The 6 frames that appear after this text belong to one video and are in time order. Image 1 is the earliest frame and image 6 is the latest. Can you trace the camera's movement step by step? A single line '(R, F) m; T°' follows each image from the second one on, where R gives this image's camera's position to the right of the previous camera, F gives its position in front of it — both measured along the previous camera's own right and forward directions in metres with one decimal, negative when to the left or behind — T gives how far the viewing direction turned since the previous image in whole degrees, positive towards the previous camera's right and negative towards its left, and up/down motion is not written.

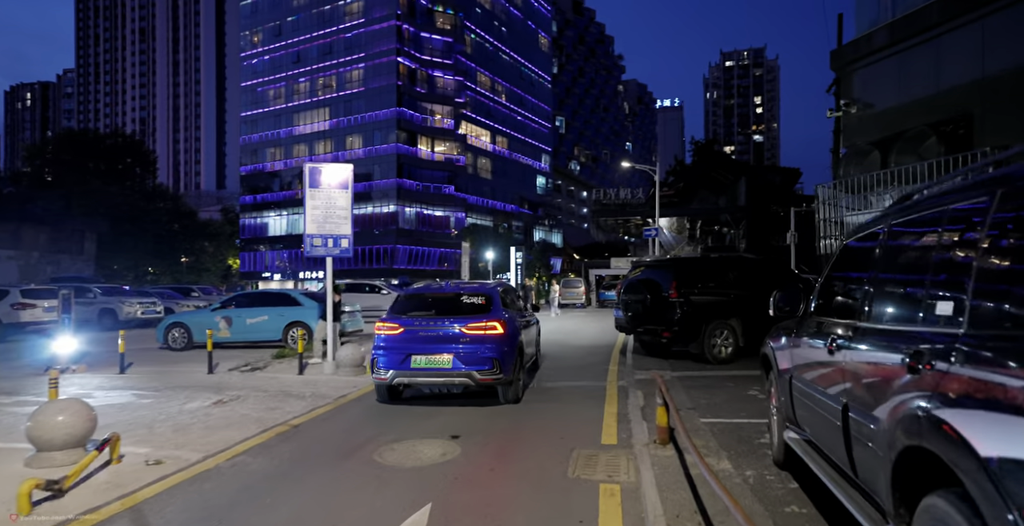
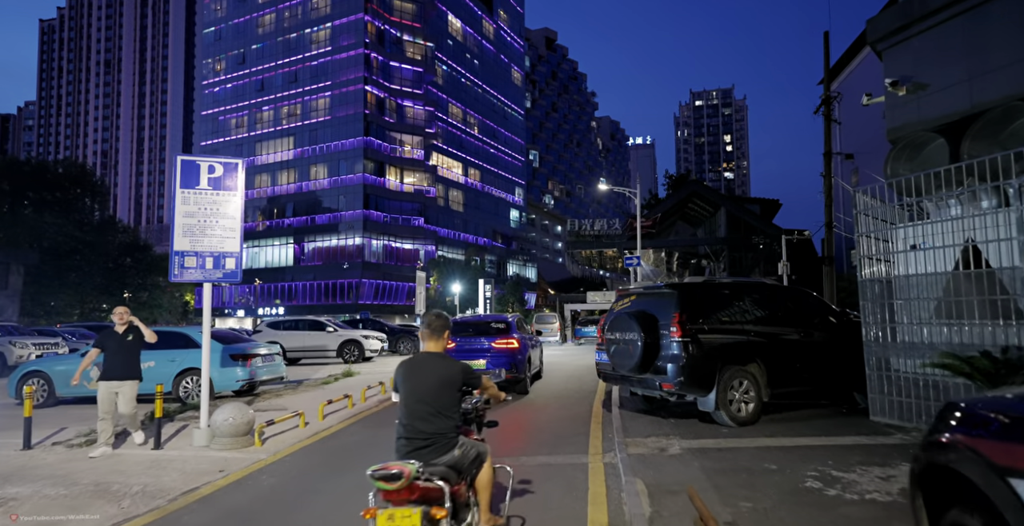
(+0.4, +2.7) m; +2°
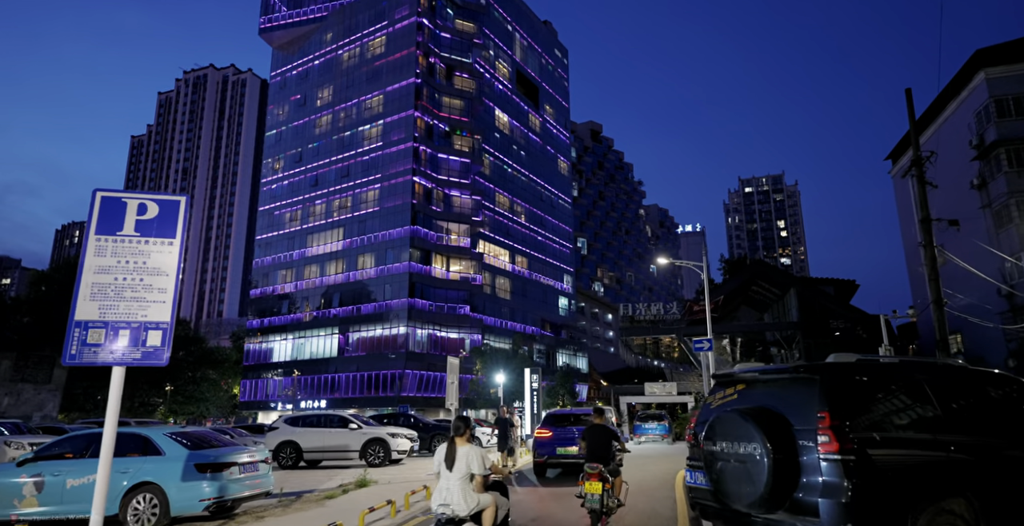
(0.0, +2.6) m; -5°
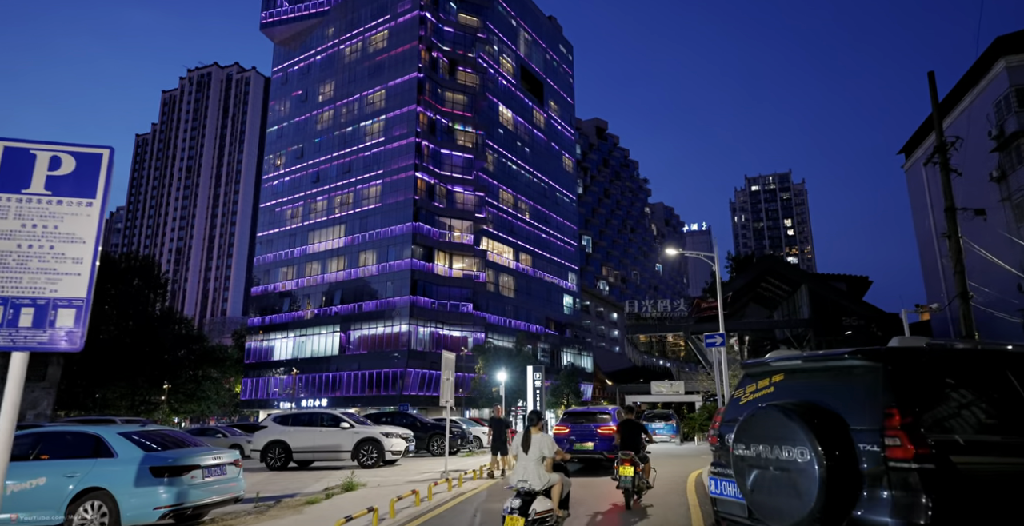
(+0.1, +1.0) m; 0°
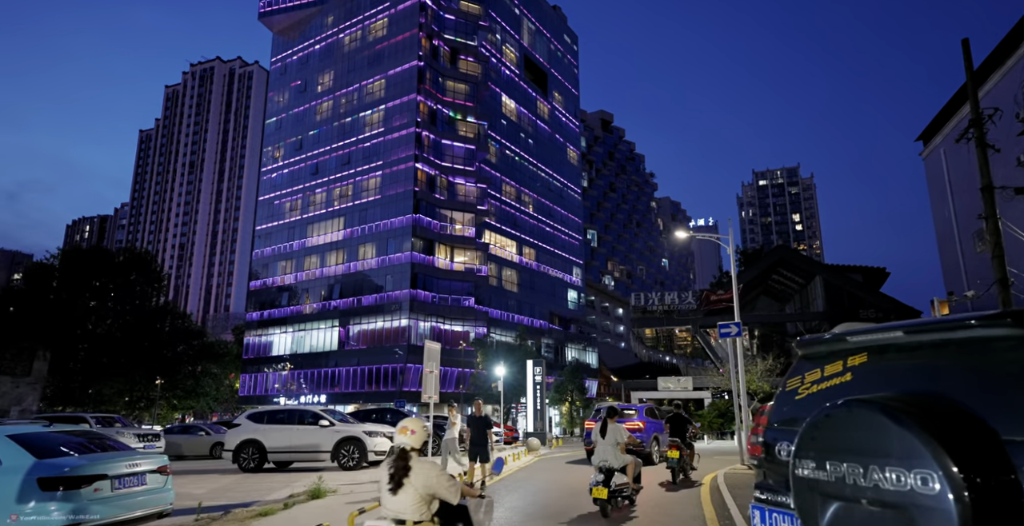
(+0.3, +1.6) m; -1°
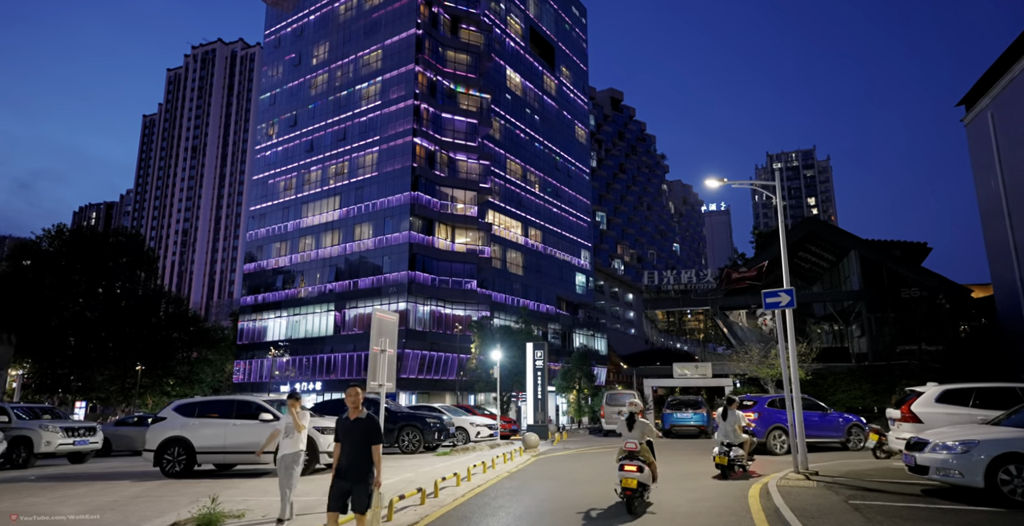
(+0.4, +3.4) m; -1°
